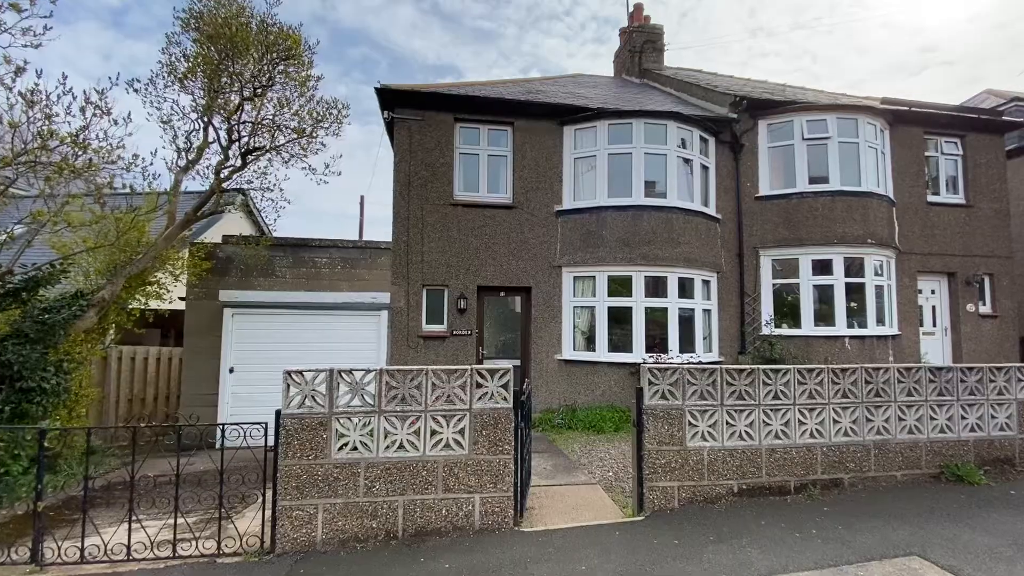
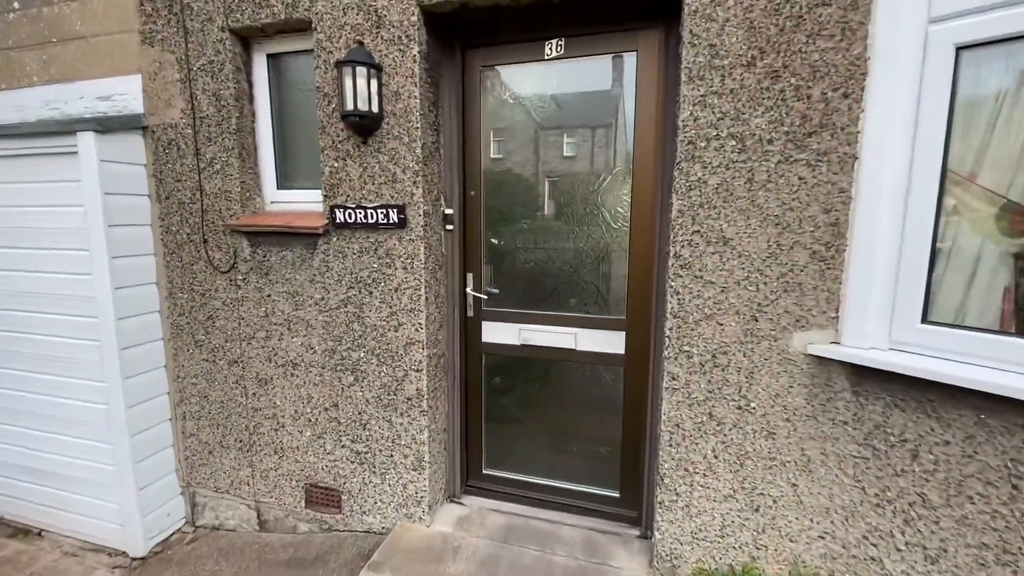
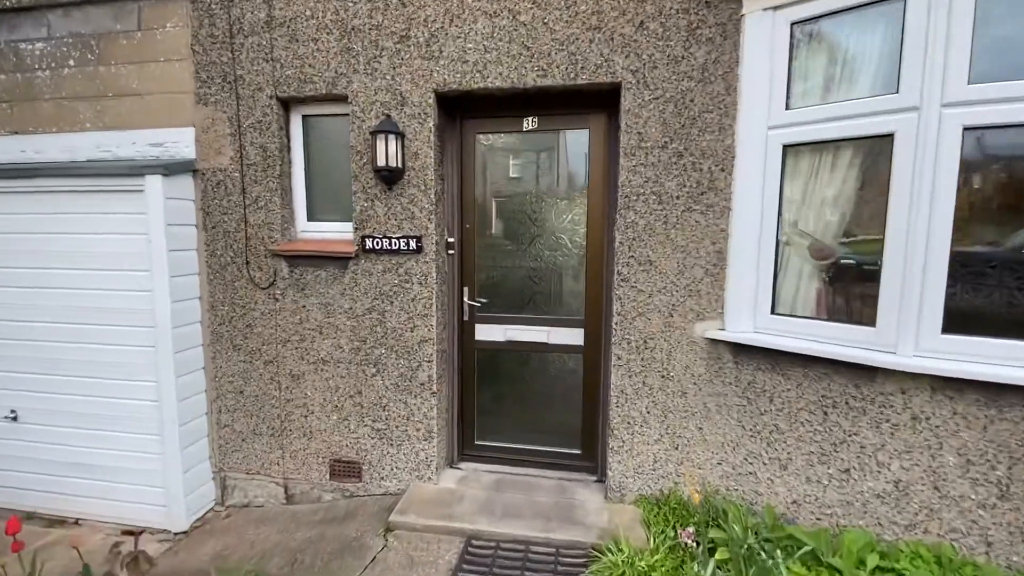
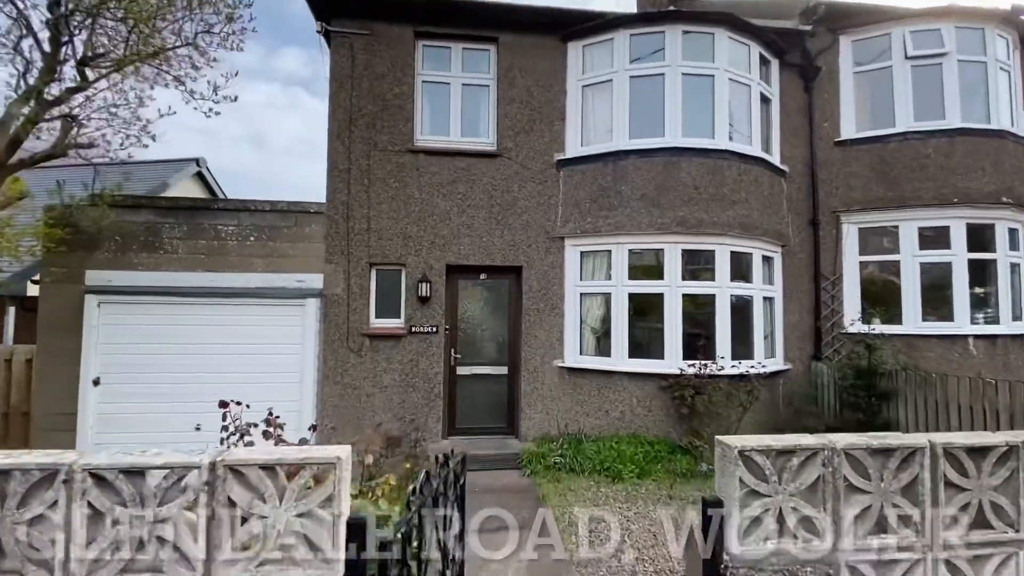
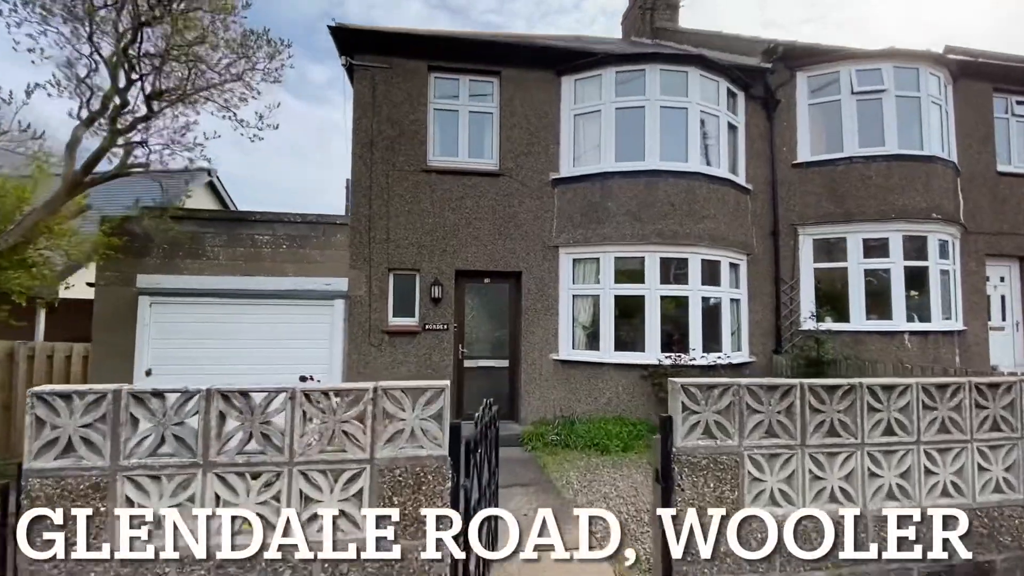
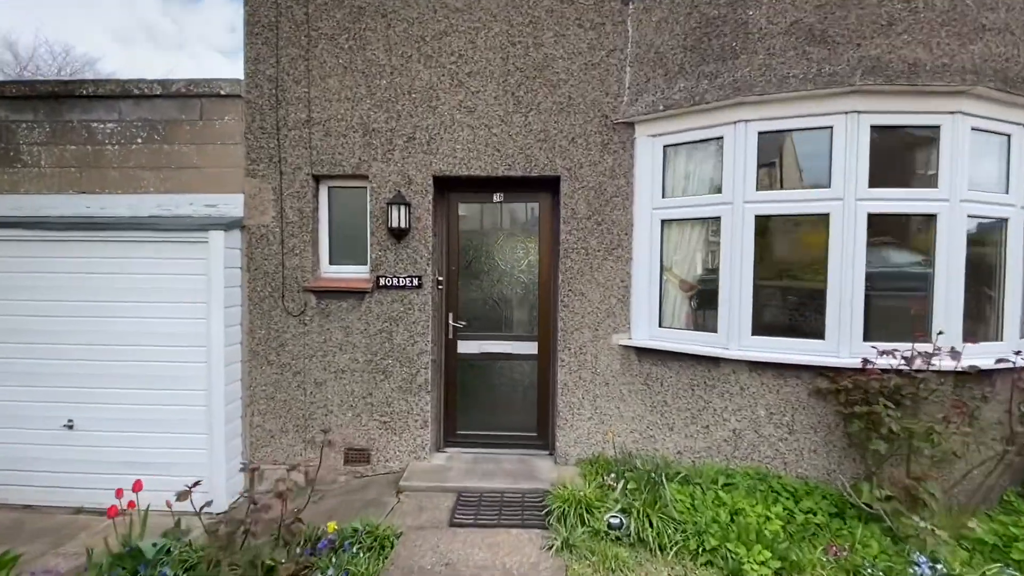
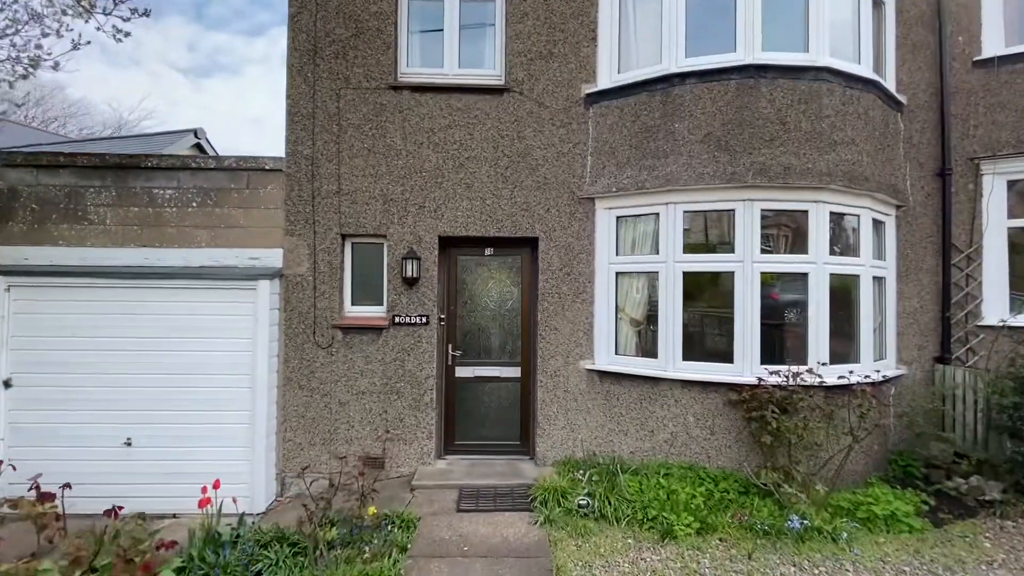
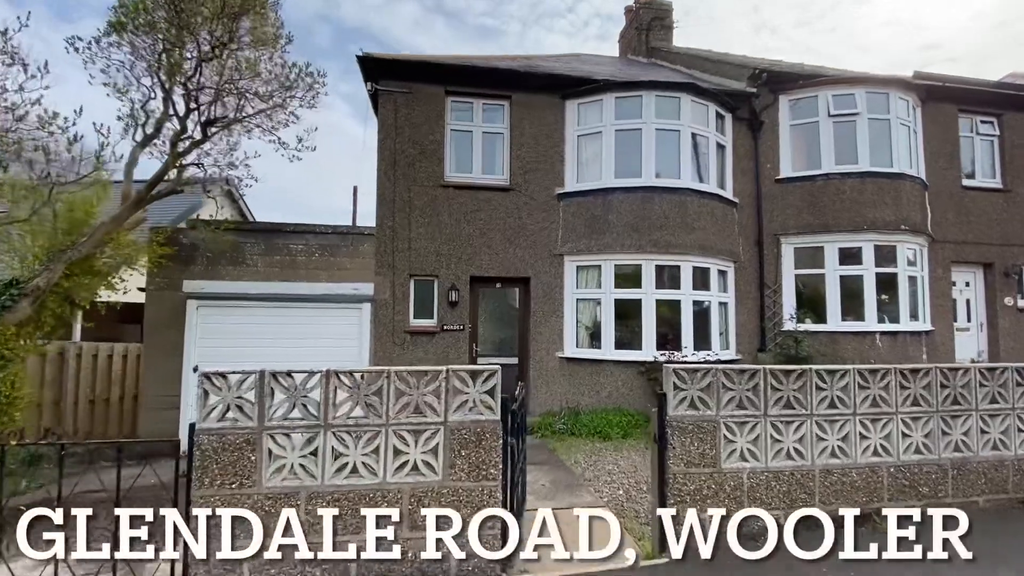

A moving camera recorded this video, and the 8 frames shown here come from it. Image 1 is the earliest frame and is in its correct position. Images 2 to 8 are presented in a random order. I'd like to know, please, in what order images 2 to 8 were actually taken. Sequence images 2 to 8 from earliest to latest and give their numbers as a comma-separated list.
8, 5, 4, 7, 6, 3, 2
